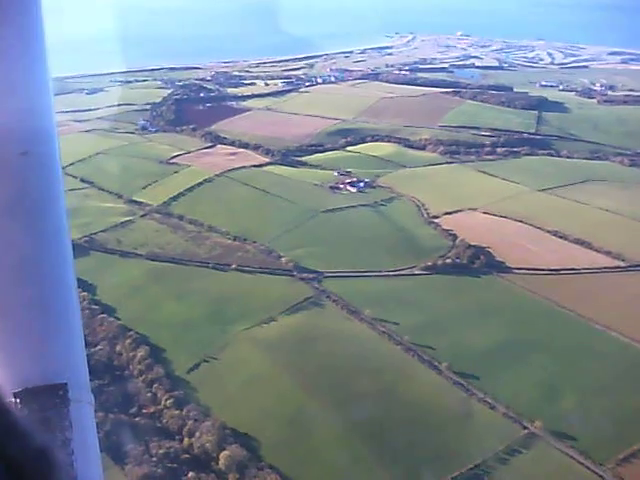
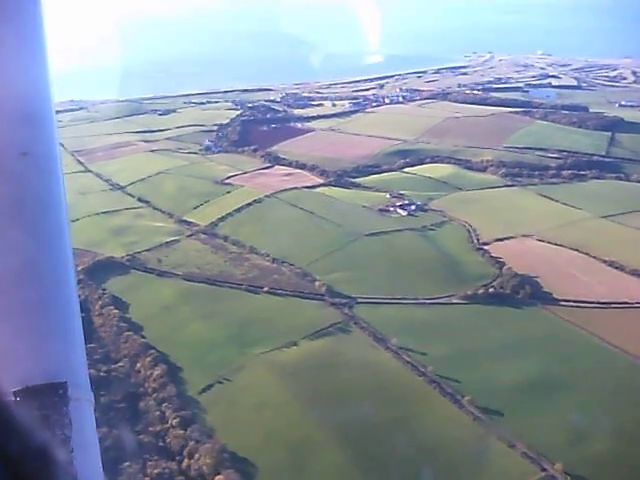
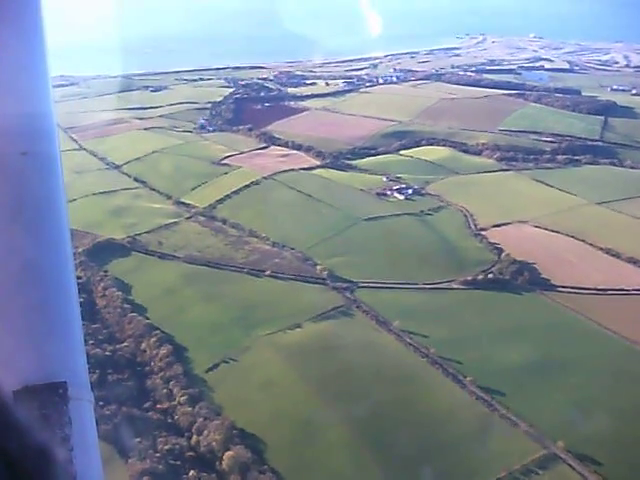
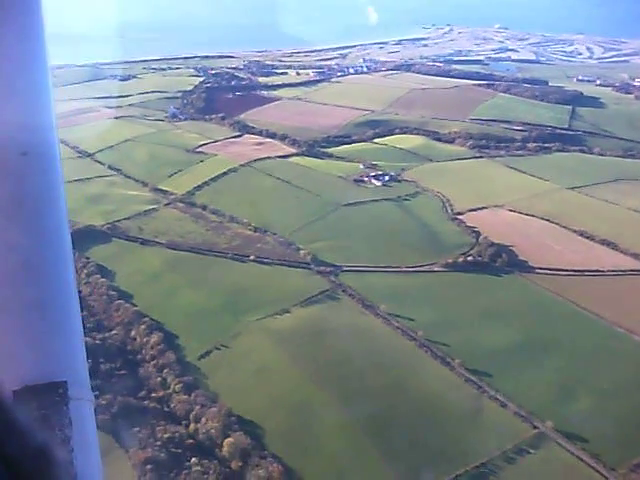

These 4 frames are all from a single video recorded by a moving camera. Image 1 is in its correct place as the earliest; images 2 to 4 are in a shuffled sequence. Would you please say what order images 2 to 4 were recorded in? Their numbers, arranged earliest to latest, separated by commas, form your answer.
4, 3, 2
